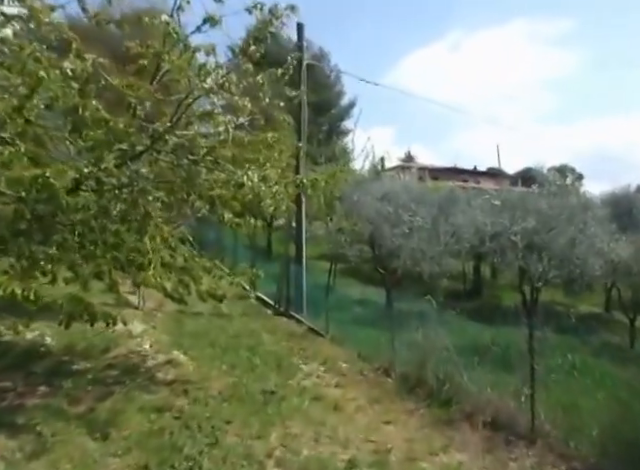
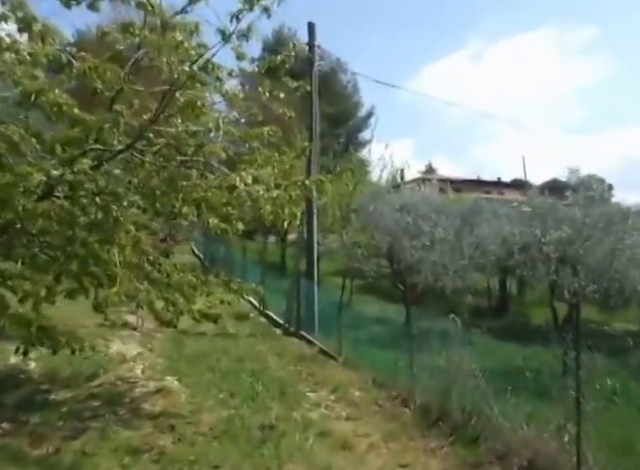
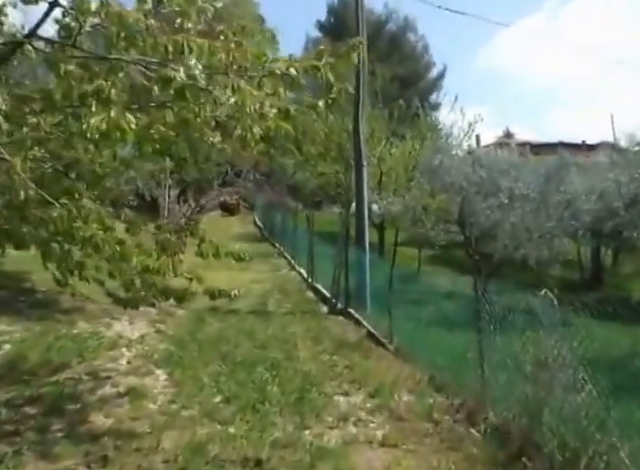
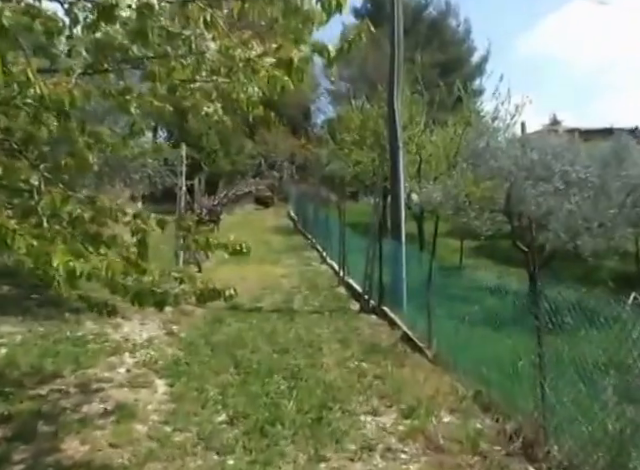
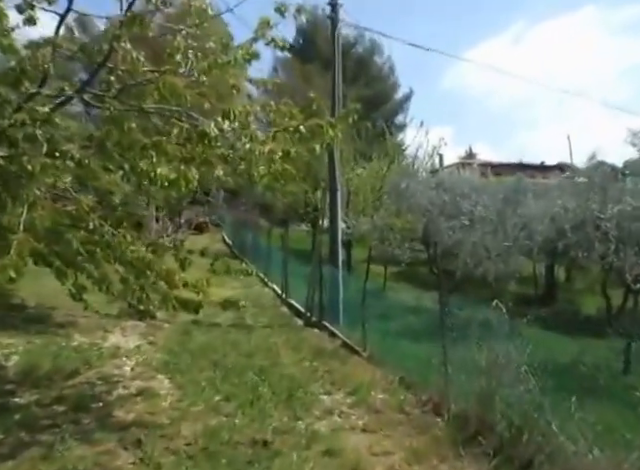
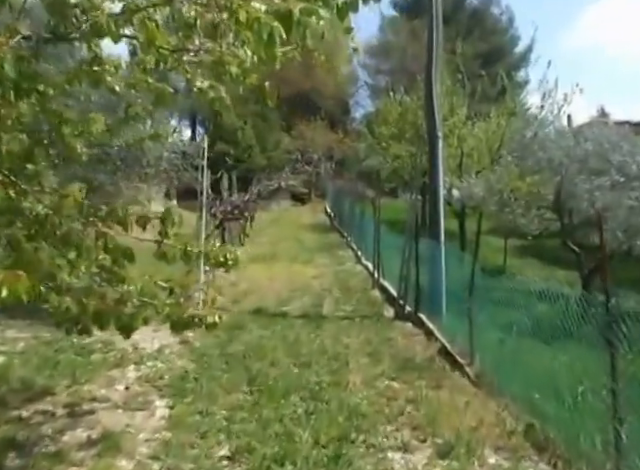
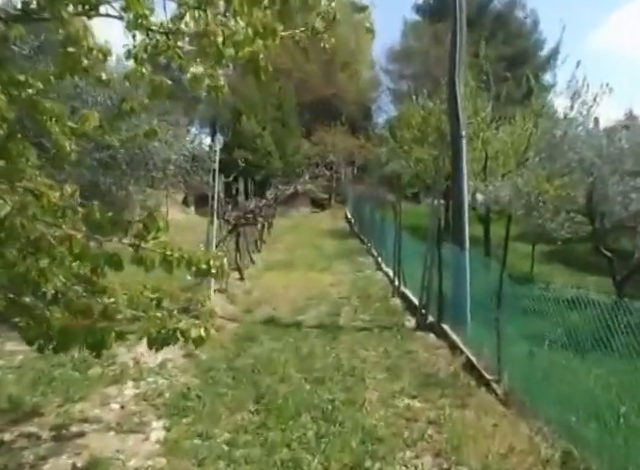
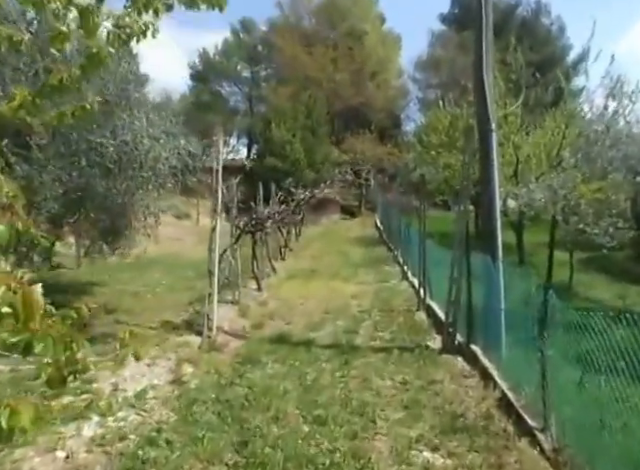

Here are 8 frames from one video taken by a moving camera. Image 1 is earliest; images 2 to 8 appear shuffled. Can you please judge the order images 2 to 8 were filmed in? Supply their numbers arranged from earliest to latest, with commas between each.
2, 5, 3, 4, 6, 7, 8
